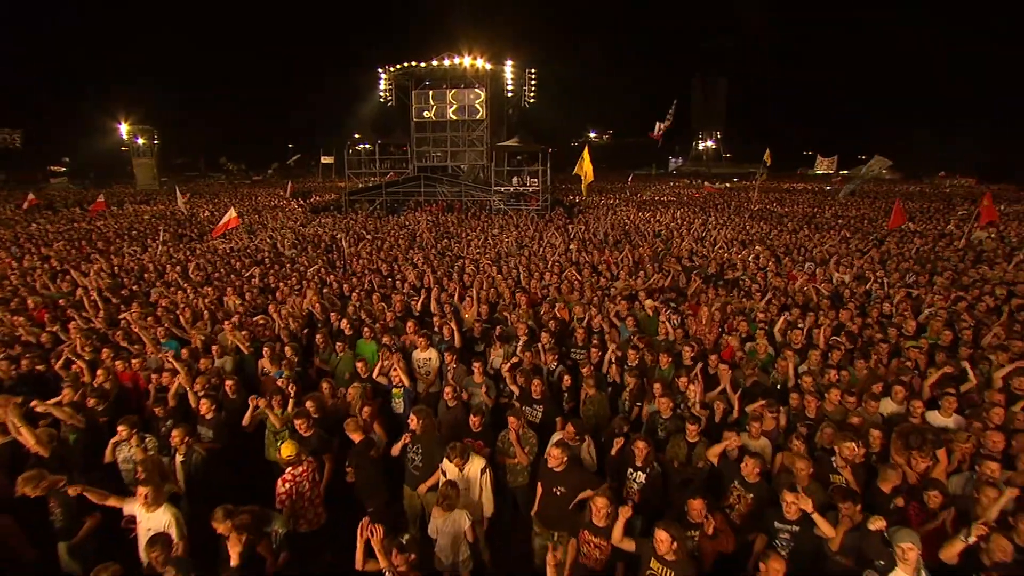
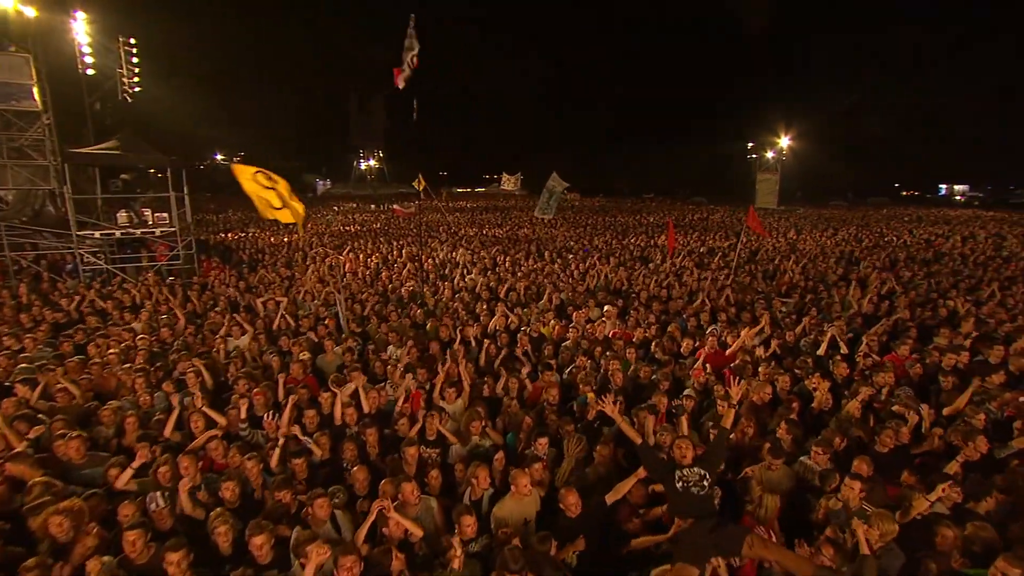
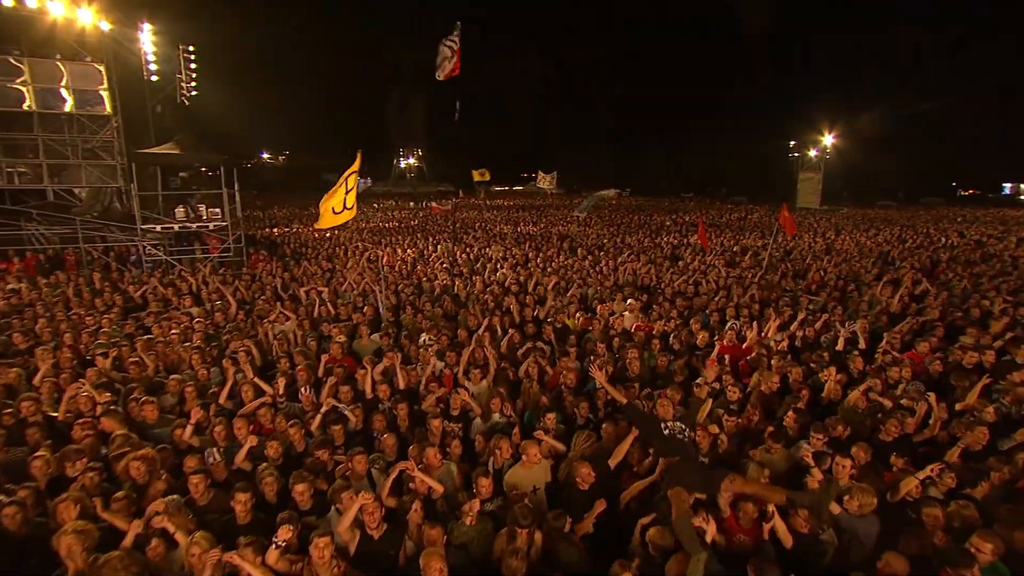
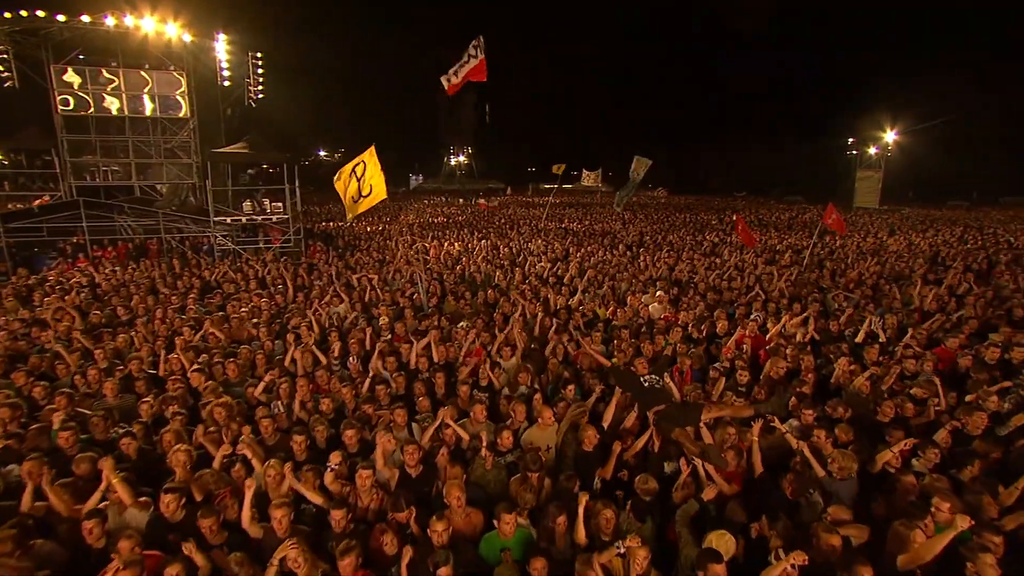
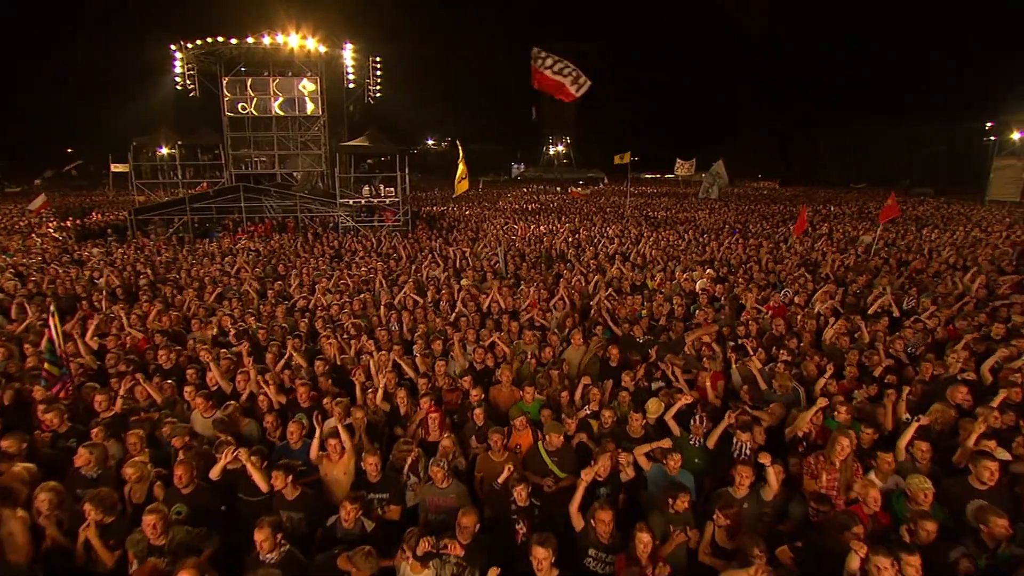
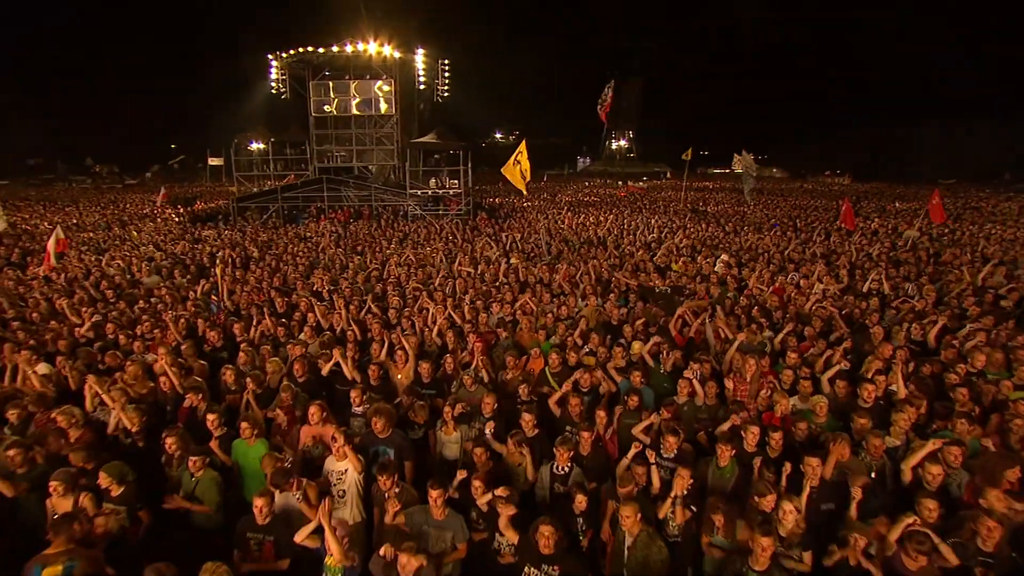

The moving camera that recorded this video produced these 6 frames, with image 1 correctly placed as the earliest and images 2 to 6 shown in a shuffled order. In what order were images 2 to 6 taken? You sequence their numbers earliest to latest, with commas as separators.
6, 5, 4, 3, 2
